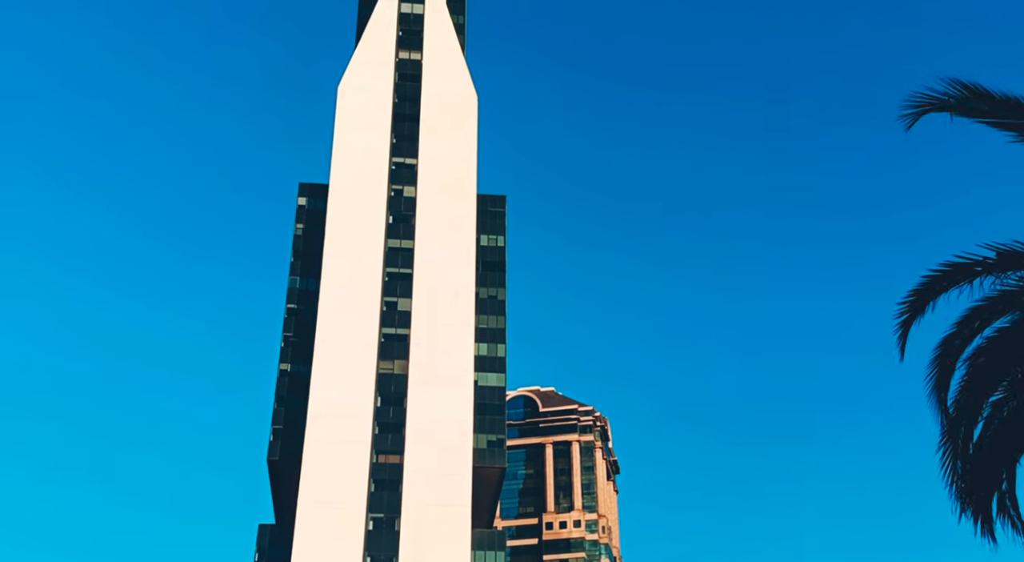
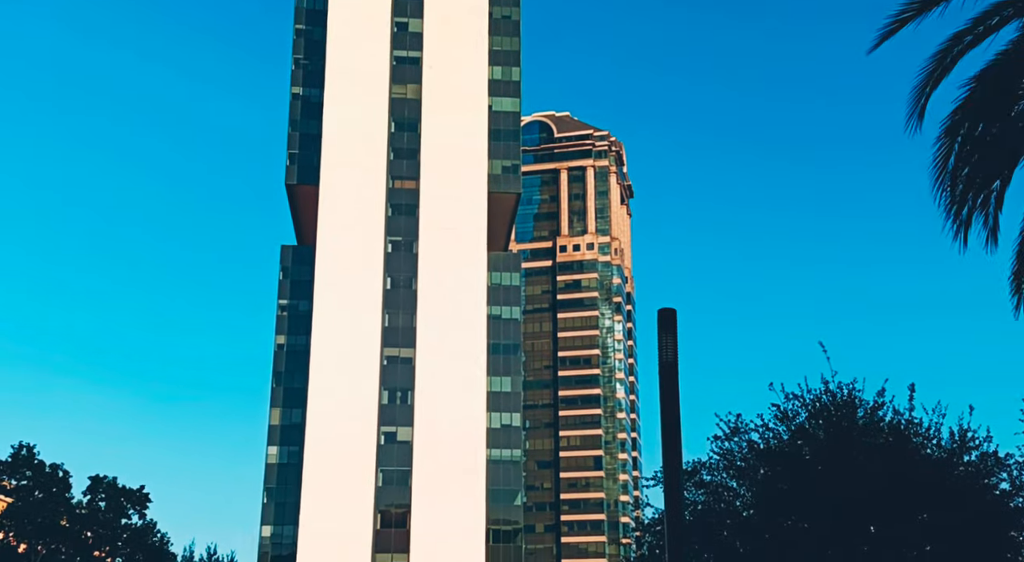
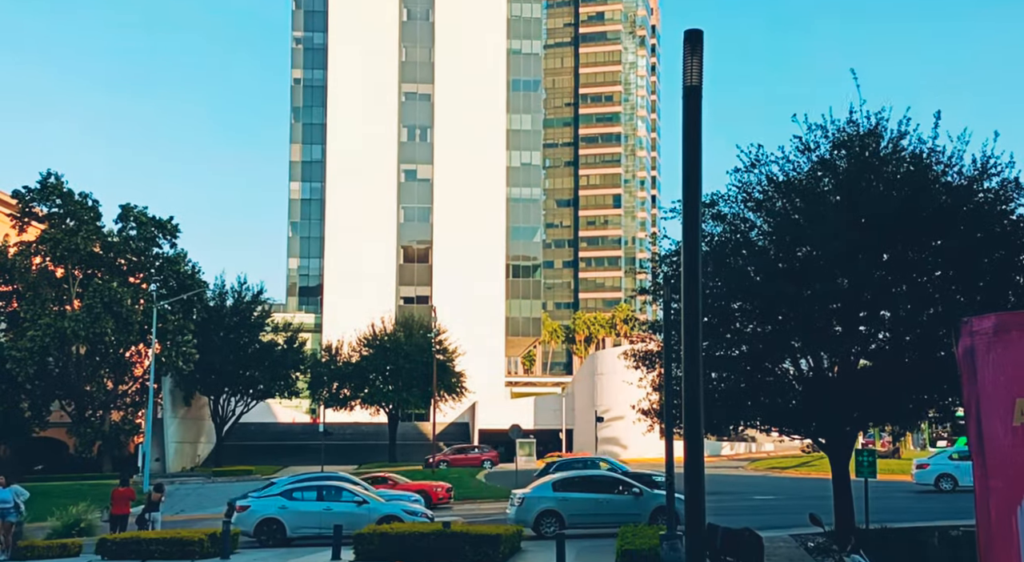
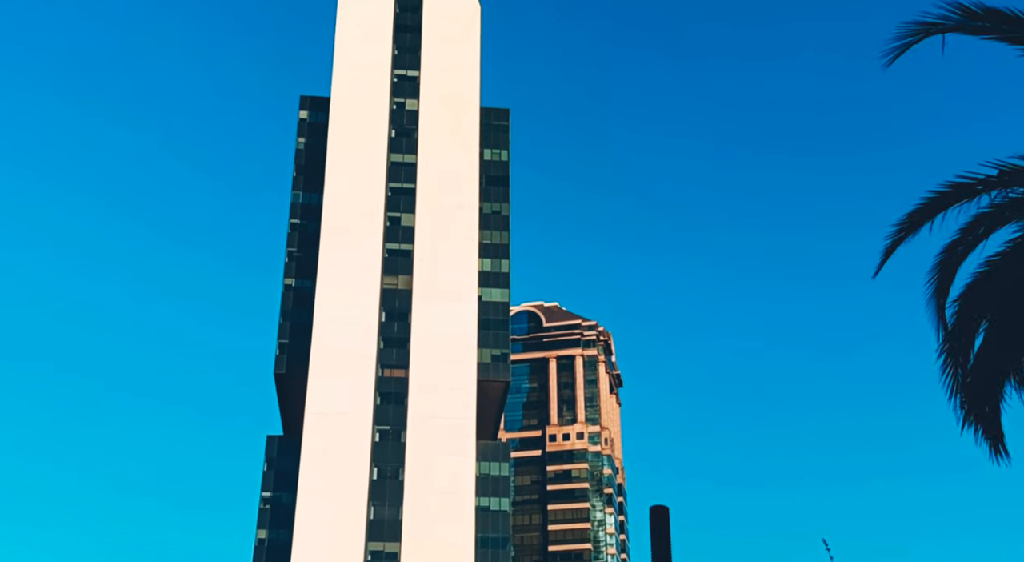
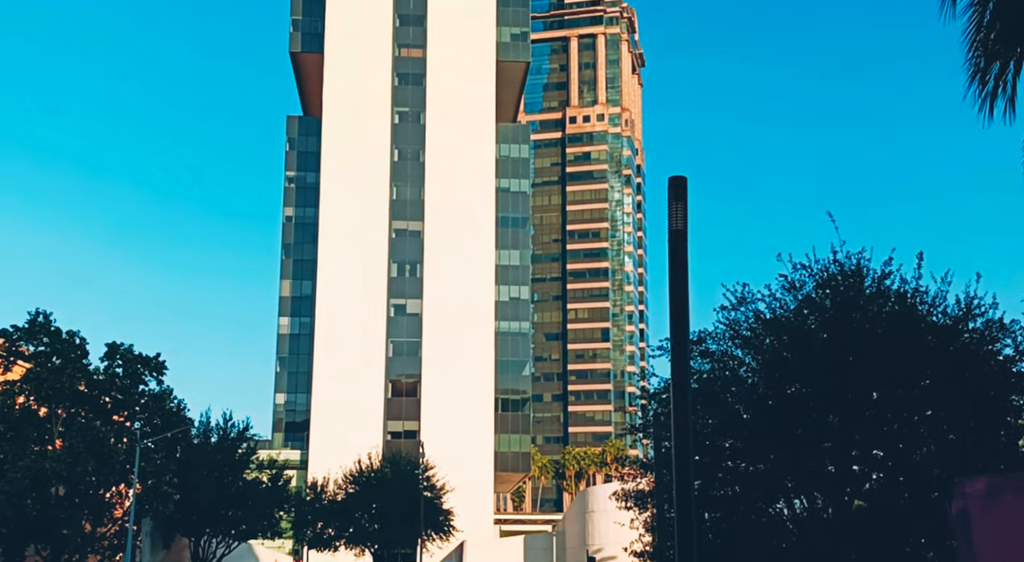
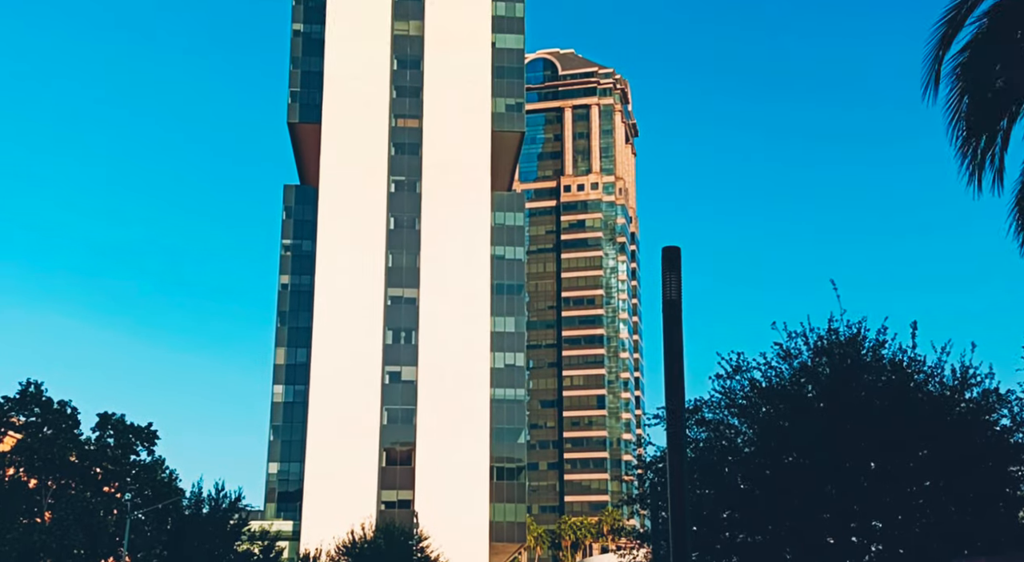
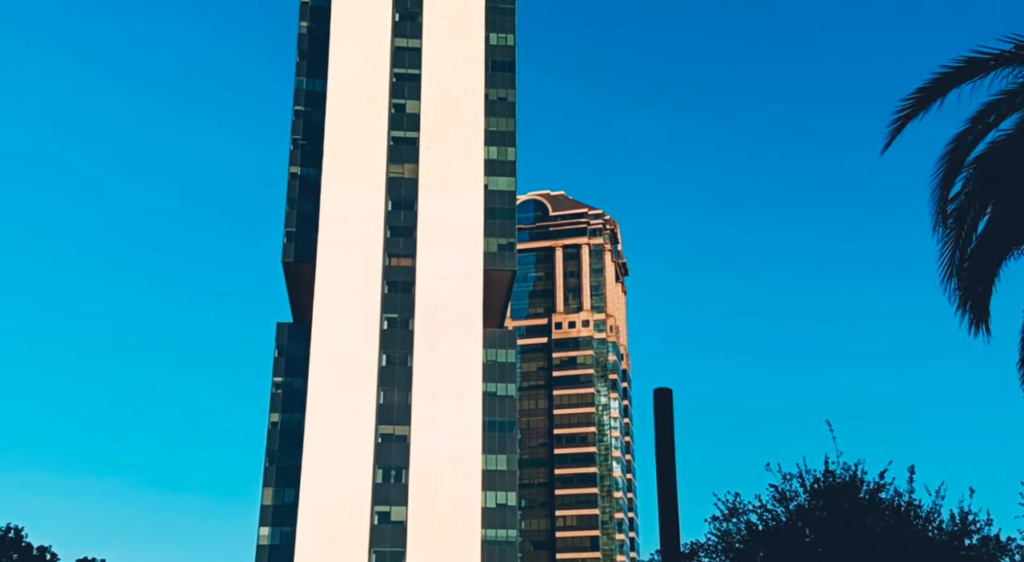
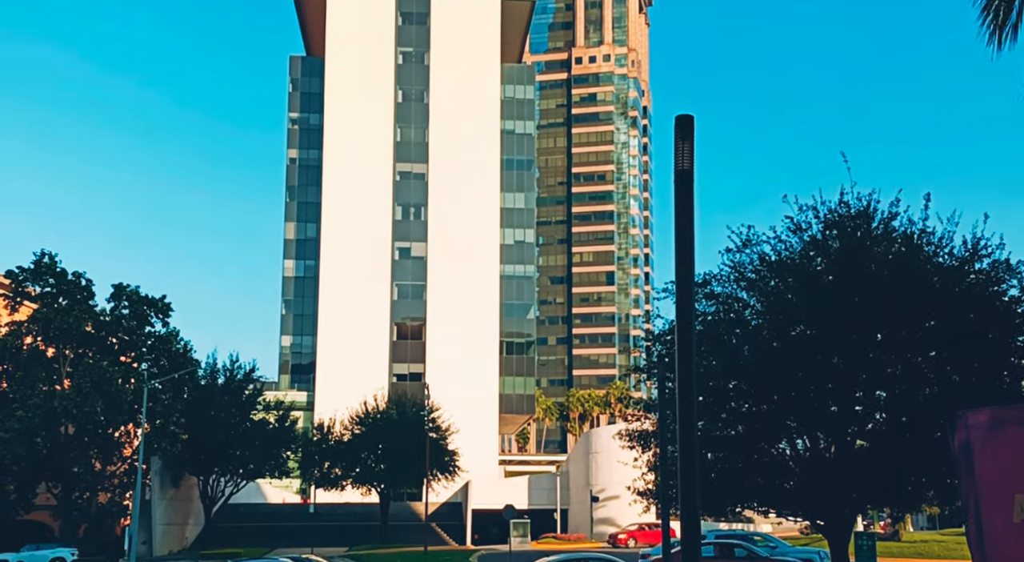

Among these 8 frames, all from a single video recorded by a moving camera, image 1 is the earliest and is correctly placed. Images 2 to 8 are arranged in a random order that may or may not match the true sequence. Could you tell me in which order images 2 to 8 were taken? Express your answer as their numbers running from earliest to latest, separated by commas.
4, 7, 2, 6, 5, 8, 3
